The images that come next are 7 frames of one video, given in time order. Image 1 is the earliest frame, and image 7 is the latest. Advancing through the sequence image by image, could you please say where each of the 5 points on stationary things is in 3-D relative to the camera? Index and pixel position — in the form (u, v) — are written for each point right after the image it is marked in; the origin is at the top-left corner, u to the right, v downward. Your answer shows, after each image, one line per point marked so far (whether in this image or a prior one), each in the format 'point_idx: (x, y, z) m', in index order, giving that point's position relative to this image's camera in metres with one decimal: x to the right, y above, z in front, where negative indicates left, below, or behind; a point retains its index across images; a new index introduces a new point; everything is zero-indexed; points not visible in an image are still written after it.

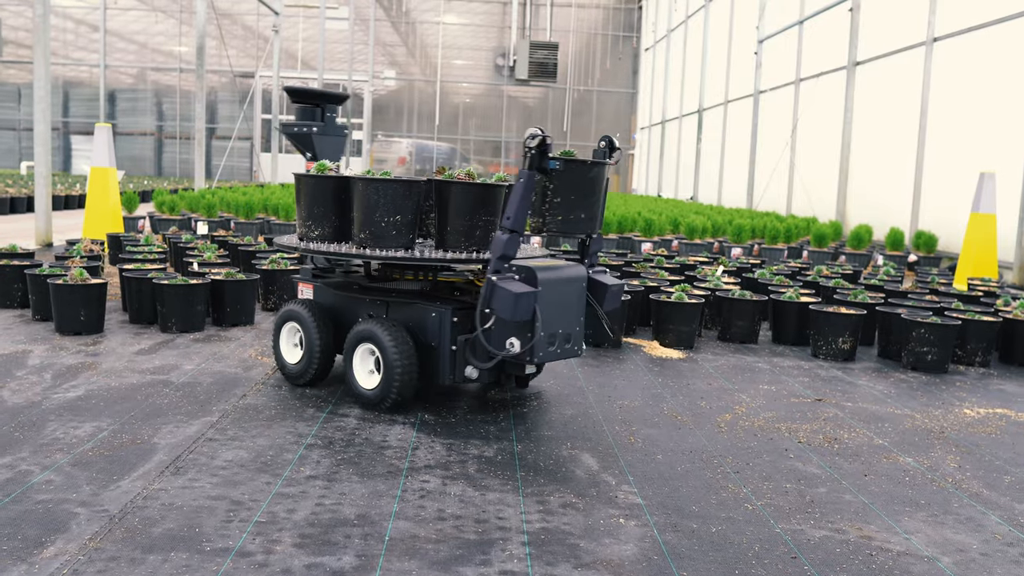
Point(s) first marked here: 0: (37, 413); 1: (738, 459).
0: (-2.1, -0.6, +4.6) m
1: (+0.9, -0.7, +4.3) m
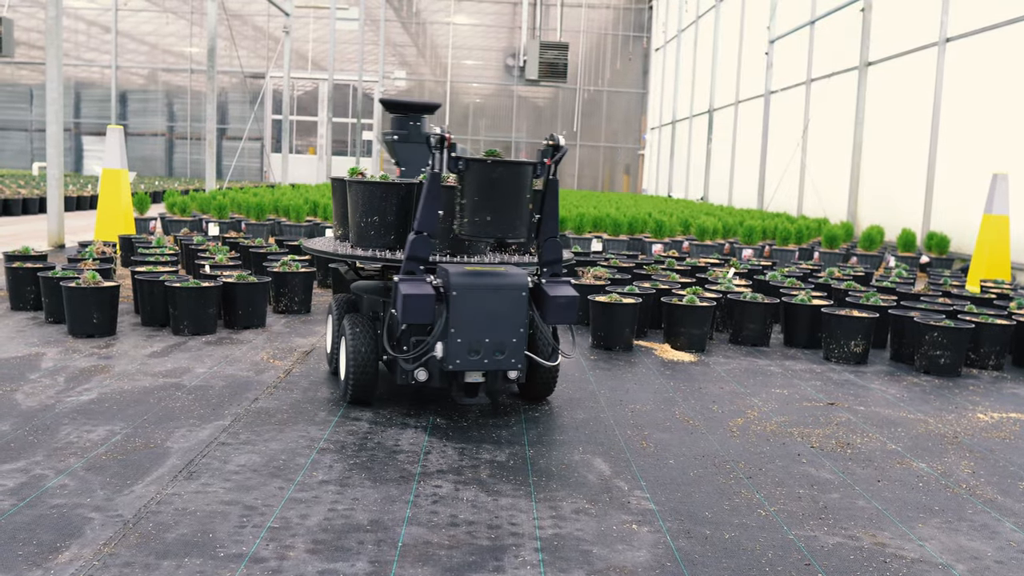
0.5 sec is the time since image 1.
0: (-2.0, -0.6, +4.7) m
1: (+1.0, -0.7, +4.3) m
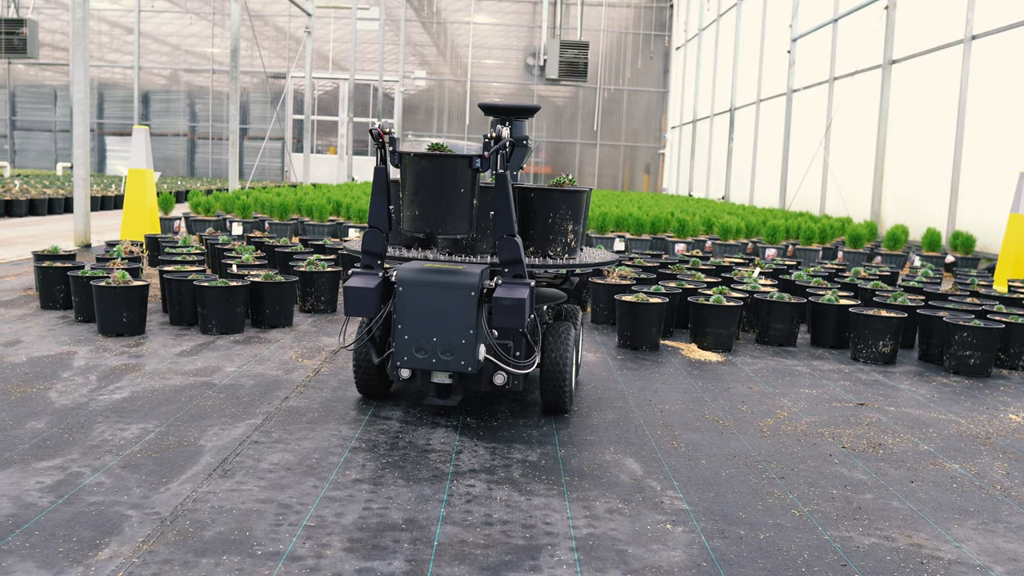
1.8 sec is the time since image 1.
0: (-1.9, -0.6, +4.7) m
1: (+1.1, -0.7, +4.3) m
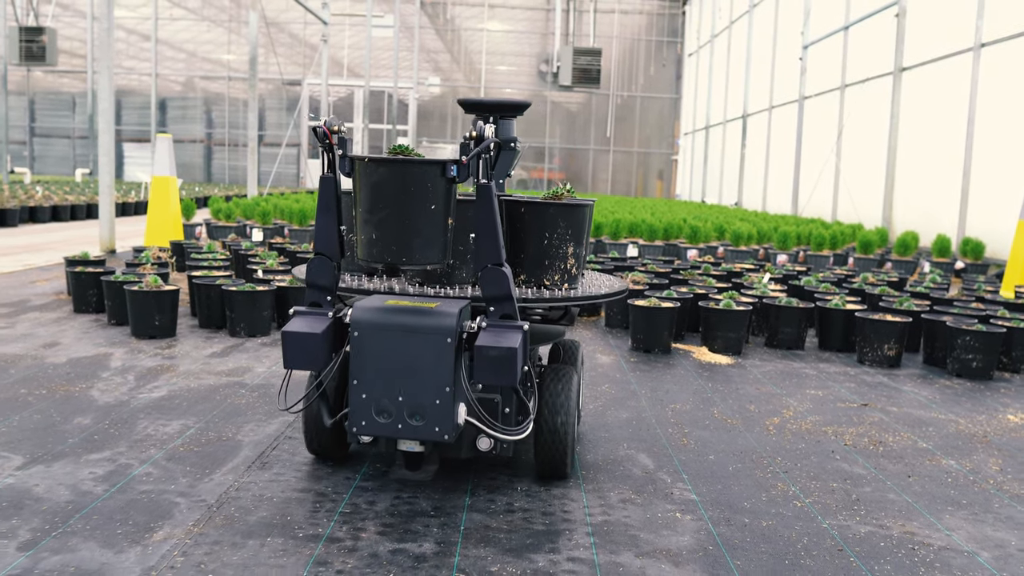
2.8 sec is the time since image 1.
0: (-1.8, -0.6, +5.0) m
1: (+1.2, -0.7, +4.5) m
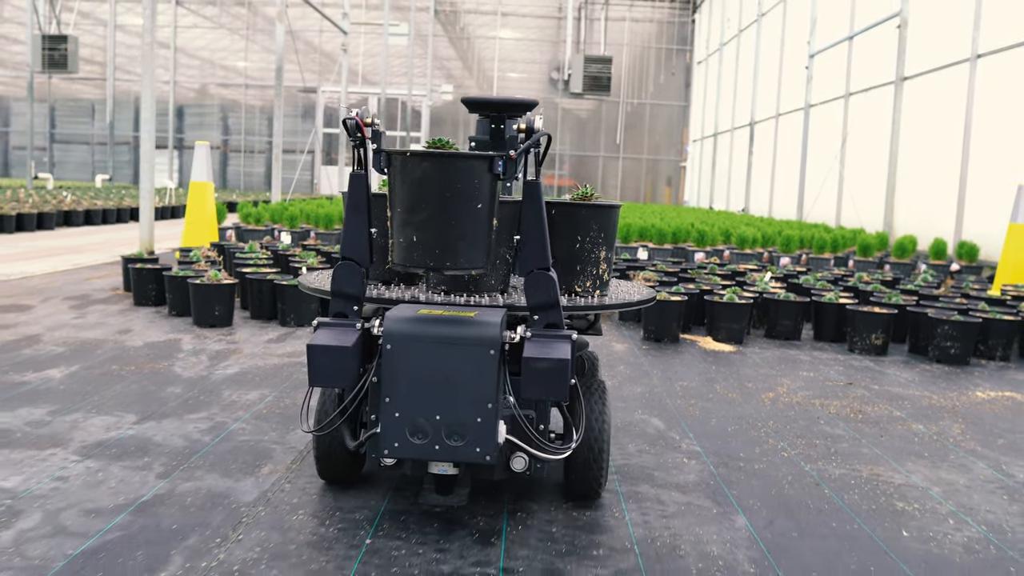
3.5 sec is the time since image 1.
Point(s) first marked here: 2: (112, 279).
0: (-1.7, -0.5, +5.8) m
1: (+1.3, -0.7, +5.3) m
2: (-4.2, +0.1, +10.9) m
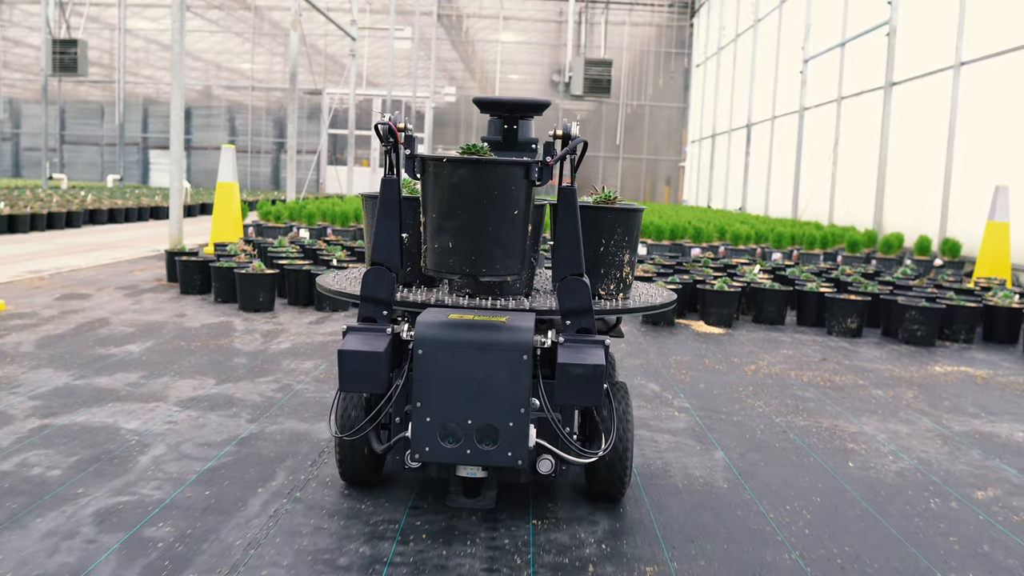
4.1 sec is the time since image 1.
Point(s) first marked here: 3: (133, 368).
0: (-1.6, -0.4, +6.7) m
1: (+1.5, -0.6, +6.2) m
2: (-4.0, +0.2, +11.8) m
3: (-2.2, -0.5, +6.2) m
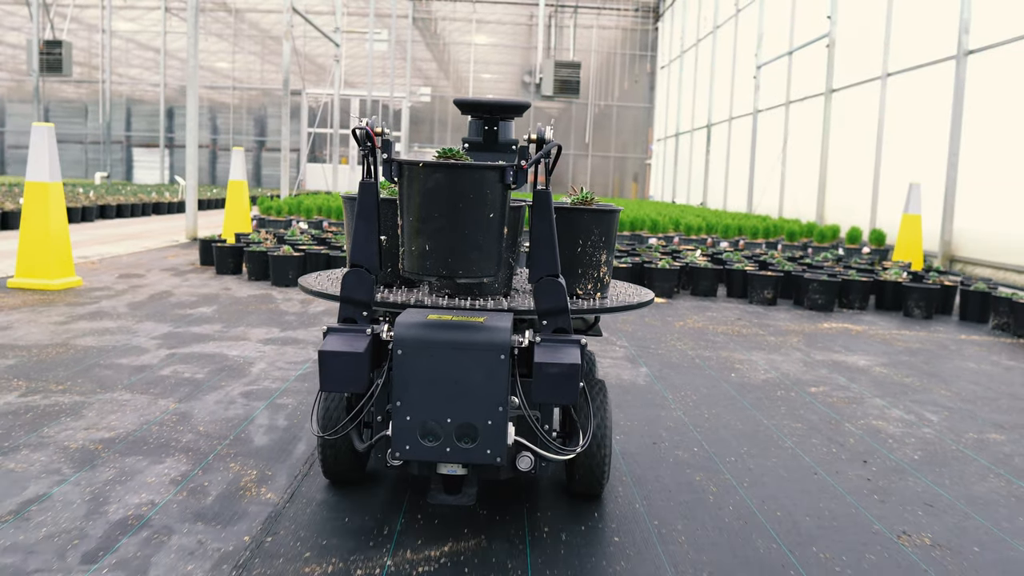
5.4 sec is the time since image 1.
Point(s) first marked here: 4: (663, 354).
0: (-1.7, -0.2, +8.7) m
1: (+1.3, -0.4, +8.4) m
2: (-4.3, +0.4, +13.8) m
3: (-2.4, -0.3, +8.2) m
4: (+1.0, -0.5, +7.3) m
